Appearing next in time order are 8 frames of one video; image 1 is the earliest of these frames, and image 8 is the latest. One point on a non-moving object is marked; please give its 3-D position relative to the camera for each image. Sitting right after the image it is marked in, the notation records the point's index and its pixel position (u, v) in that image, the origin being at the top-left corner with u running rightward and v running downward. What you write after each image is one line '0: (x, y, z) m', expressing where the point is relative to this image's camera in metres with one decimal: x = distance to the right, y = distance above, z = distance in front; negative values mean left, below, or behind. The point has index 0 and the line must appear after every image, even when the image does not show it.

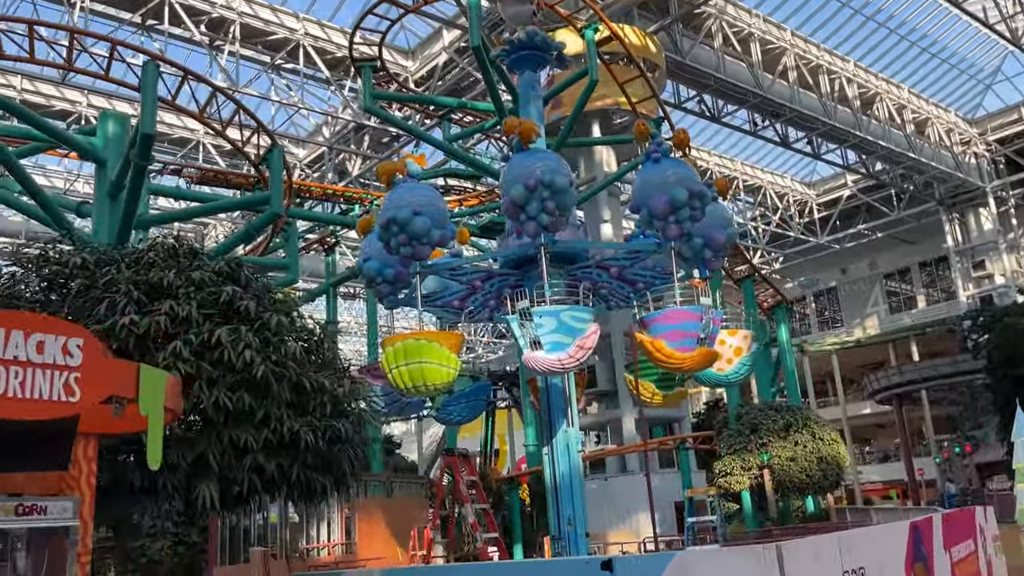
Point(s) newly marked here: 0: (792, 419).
0: (+4.4, -2.1, +13.8) m
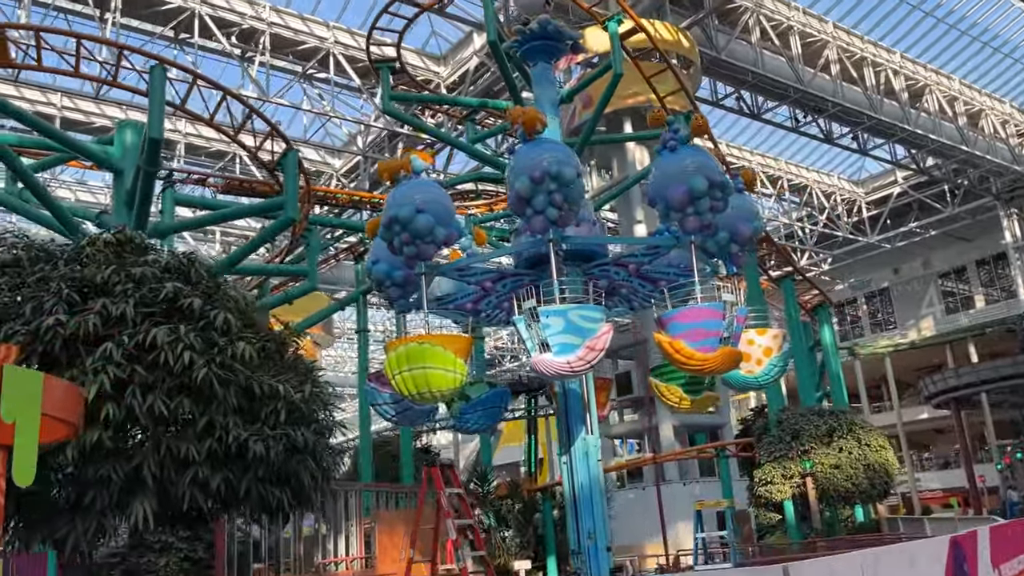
0: (+4.9, -2.0, +13.0) m
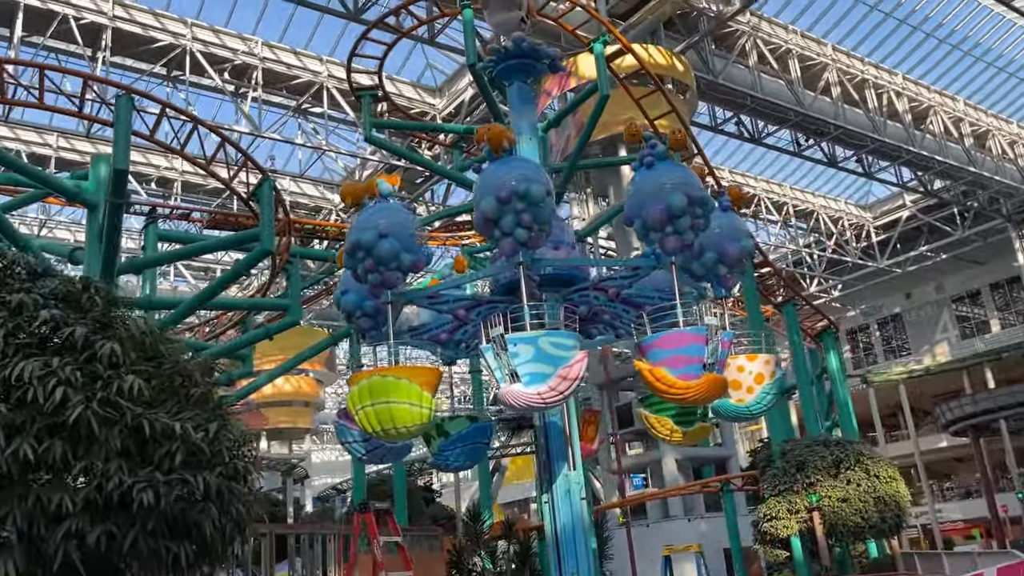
0: (+4.7, -2.4, +12.4) m
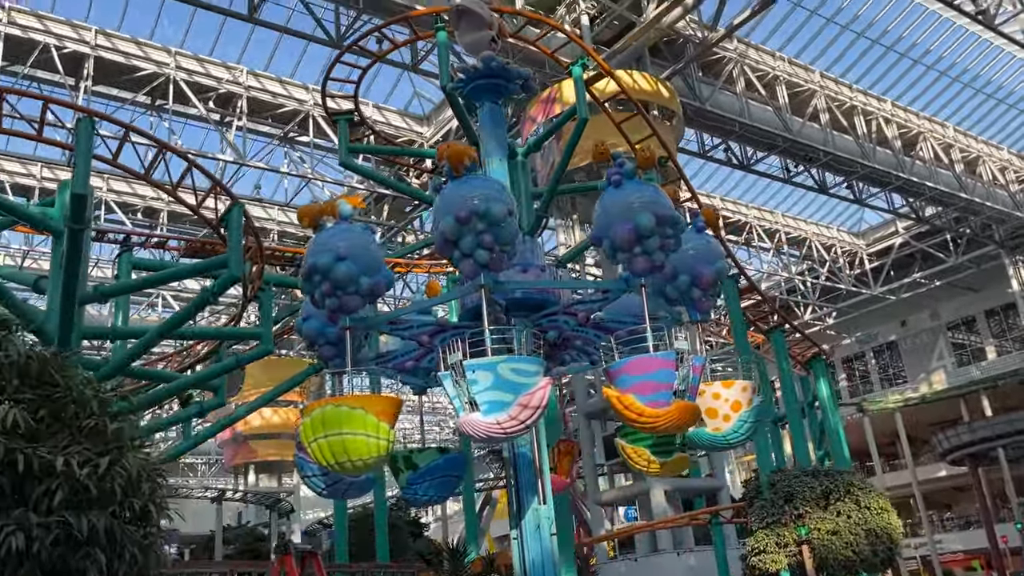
0: (+4.4, -2.7, +12.0) m
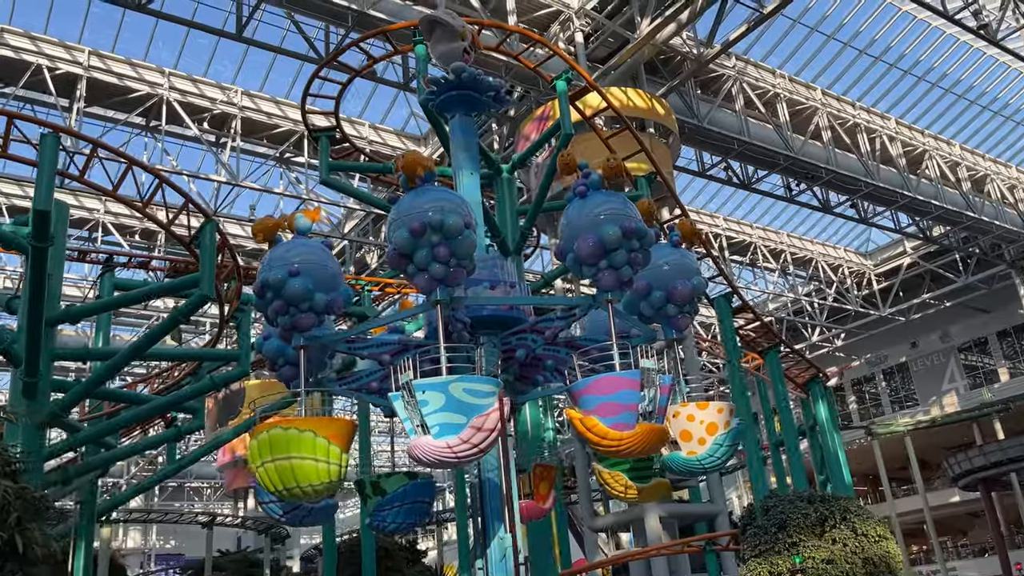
0: (+4.2, -3.0, +11.6) m
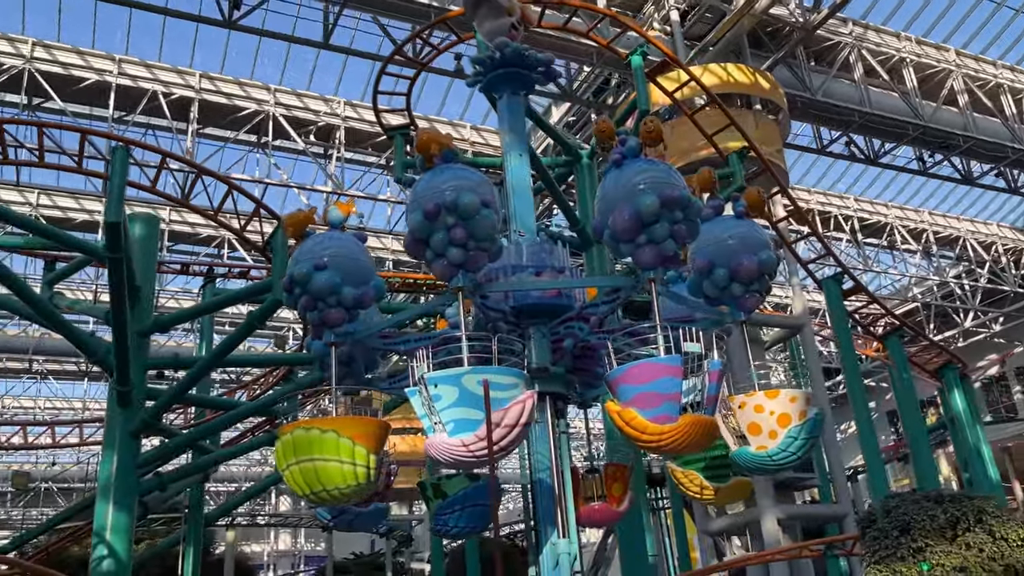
0: (+5.3, -2.6, +10.3) m
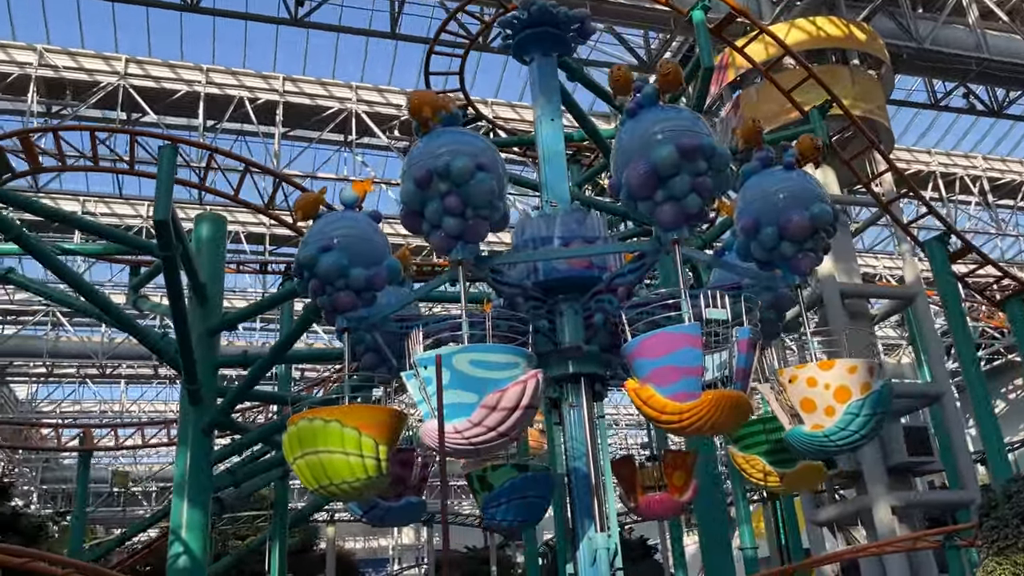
0: (+6.0, -2.1, +8.9) m
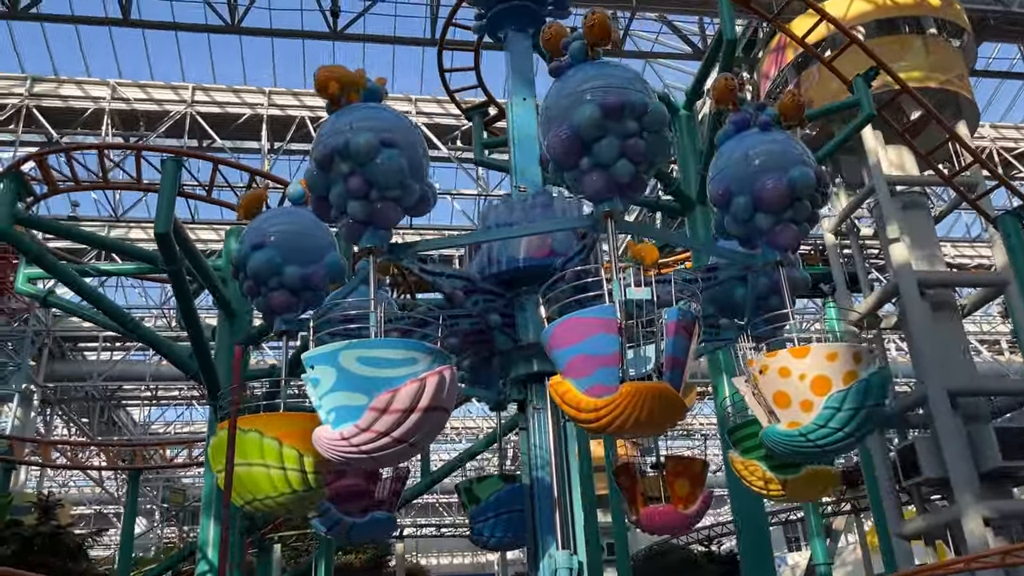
0: (+6.0, -1.9, +7.6) m
